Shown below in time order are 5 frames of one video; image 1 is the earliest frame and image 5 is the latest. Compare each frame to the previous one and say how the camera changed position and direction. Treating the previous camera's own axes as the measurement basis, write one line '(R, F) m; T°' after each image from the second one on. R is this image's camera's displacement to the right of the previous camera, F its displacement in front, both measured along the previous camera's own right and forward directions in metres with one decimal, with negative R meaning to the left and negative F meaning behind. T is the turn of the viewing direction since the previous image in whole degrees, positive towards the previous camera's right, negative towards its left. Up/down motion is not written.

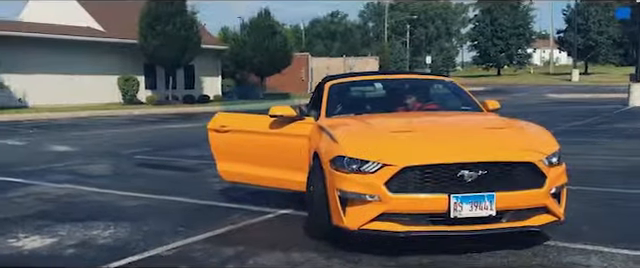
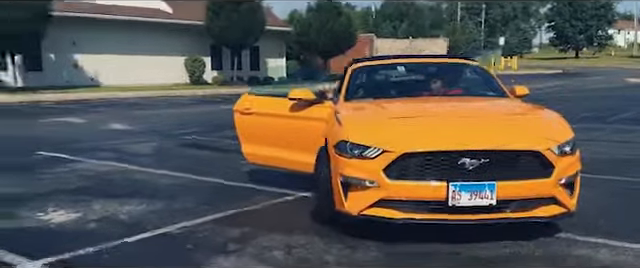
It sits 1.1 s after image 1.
(+0.7, 0.0) m; -7°
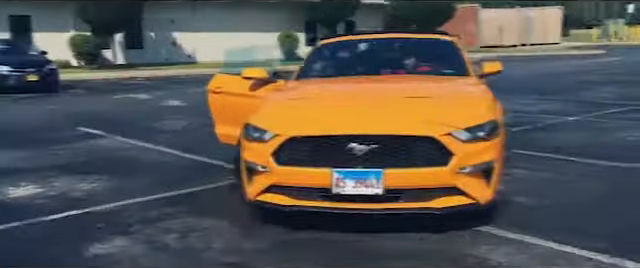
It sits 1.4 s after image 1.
(+2.0, +0.4) m; -13°
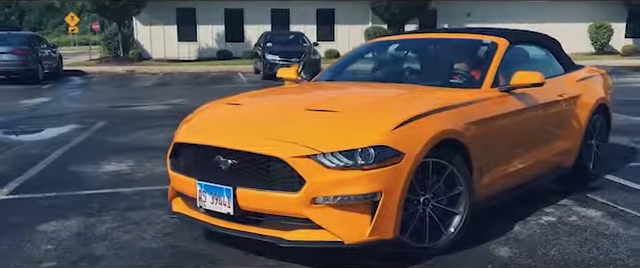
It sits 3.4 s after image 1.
(+3.3, +1.5) m; -33°
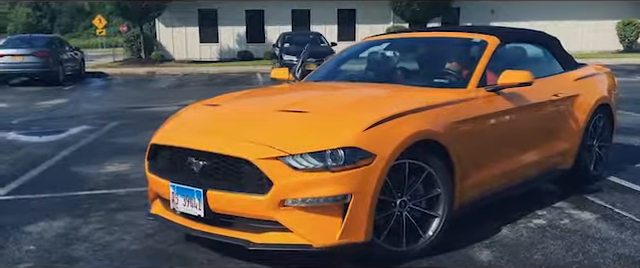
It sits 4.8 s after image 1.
(+0.4, +0.1) m; -3°
